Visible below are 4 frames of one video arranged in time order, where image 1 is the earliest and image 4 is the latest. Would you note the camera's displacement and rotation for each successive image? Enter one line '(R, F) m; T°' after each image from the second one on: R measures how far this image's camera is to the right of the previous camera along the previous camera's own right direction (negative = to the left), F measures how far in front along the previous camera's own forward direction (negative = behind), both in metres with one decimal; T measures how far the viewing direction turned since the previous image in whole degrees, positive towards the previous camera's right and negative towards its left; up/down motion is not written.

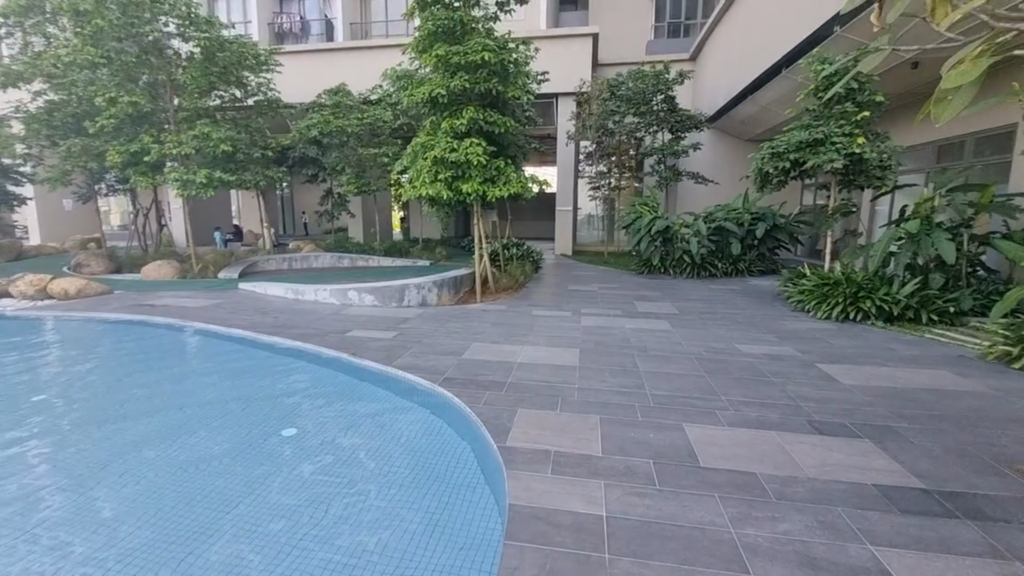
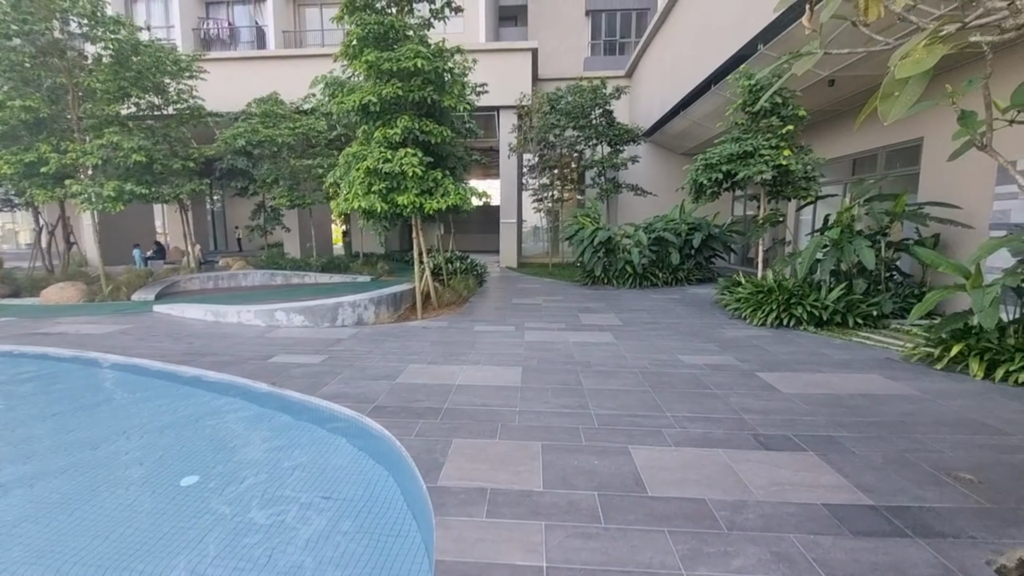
(+0.1, +0.2) m; +6°
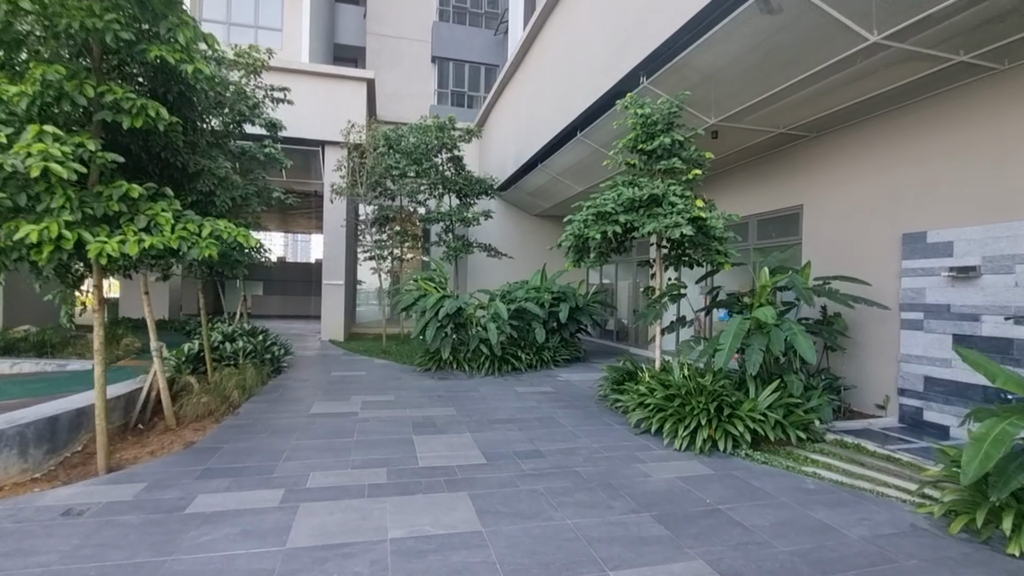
(+0.4, +2.5) m; +18°
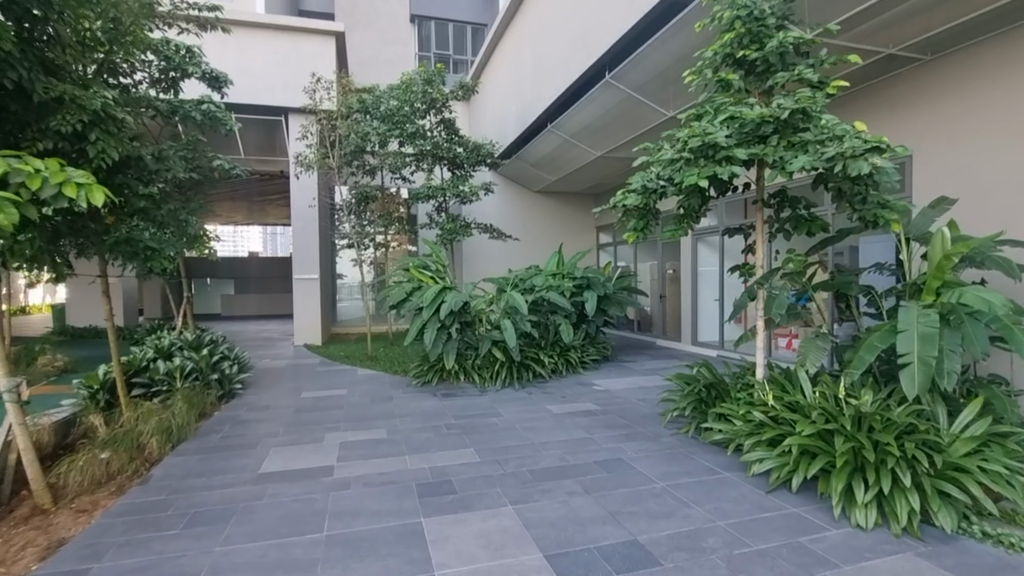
(-0.4, +1.6) m; +2°
